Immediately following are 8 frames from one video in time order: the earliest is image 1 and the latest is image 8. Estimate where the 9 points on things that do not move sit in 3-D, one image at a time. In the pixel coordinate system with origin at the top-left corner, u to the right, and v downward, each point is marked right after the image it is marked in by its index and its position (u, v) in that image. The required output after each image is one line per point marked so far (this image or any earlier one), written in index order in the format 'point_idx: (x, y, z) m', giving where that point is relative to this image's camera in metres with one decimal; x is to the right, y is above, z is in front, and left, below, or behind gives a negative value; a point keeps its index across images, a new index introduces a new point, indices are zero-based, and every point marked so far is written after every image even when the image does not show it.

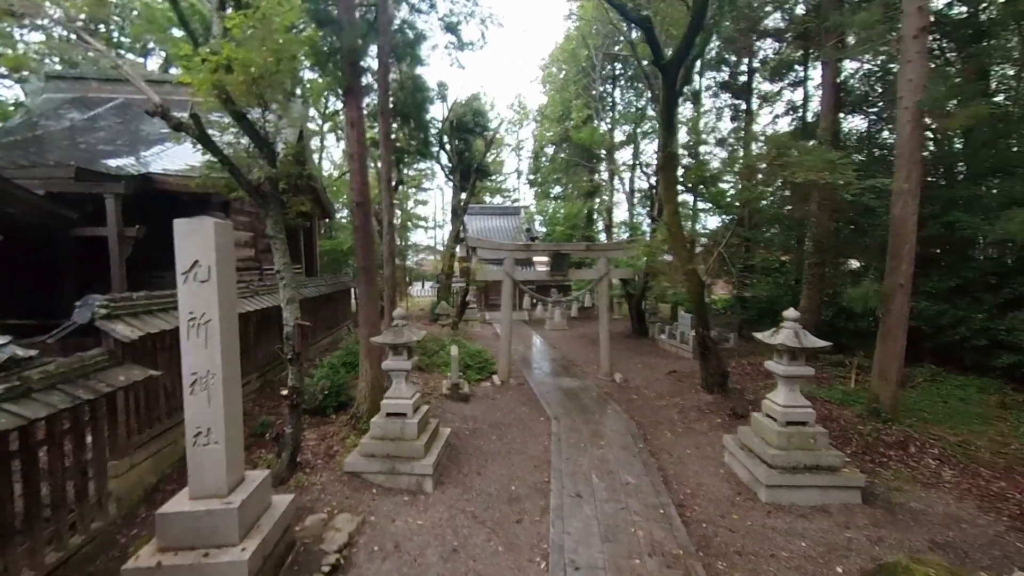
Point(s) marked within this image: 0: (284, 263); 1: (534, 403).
0: (-2.6, +0.3, +4.8) m
1: (+0.5, -2.4, +8.9) m
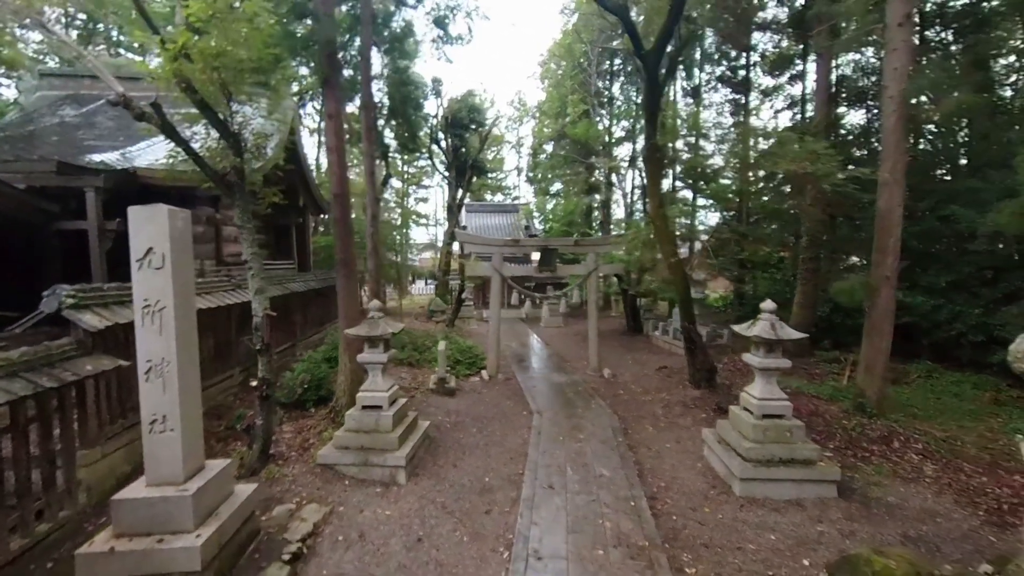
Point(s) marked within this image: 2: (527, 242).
0: (-2.9, +0.4, +4.8) m
1: (+0.2, -2.3, +8.9) m
2: (+0.3, +1.1, +10.3) m
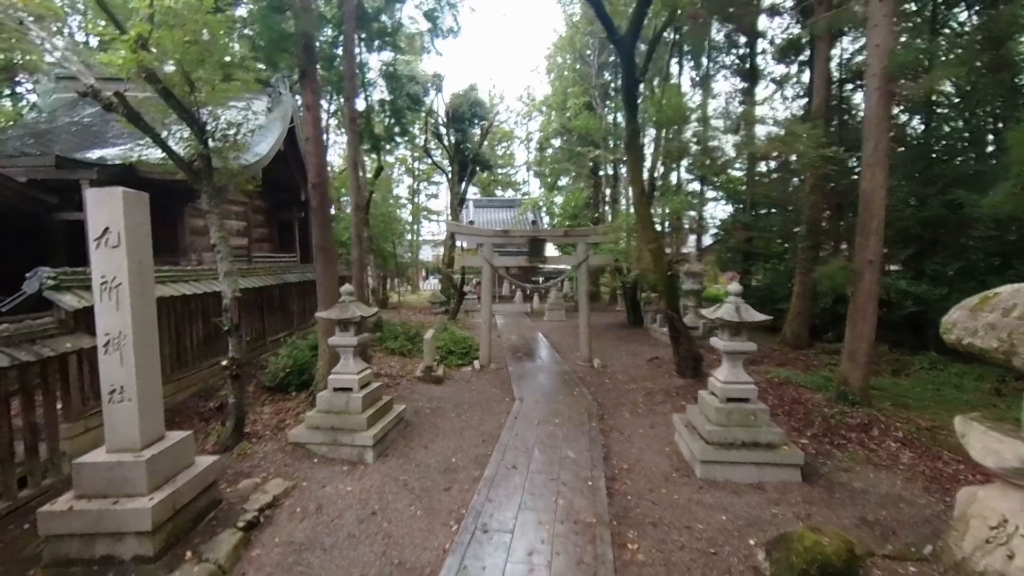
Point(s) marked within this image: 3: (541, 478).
0: (-3.4, +0.6, +5.0) m
1: (-0.1, -2.1, +9.0) m
2: (+0.1, +1.4, +10.4) m
3: (+0.4, -2.3, +5.1) m
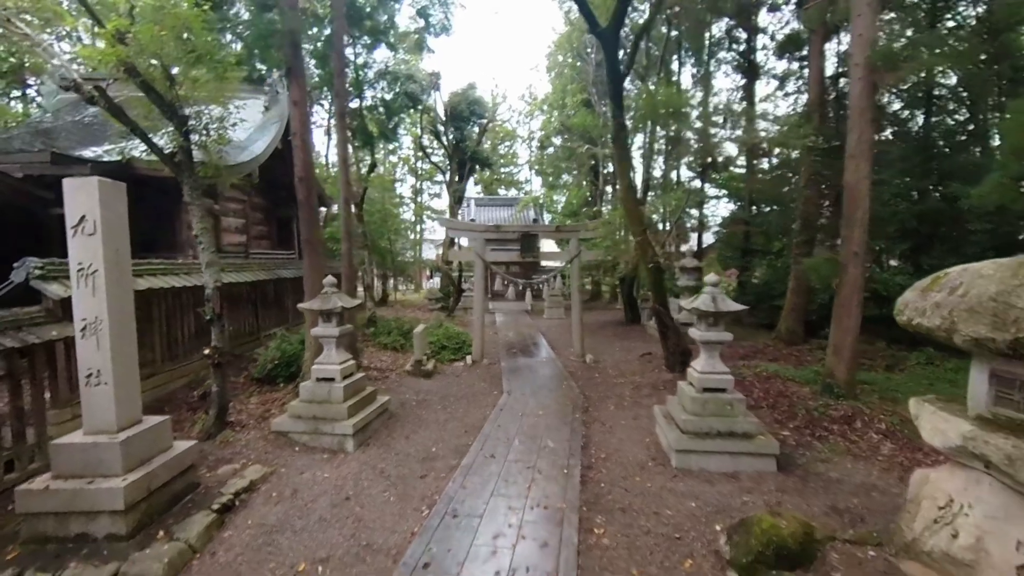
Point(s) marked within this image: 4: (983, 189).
0: (-3.7, +0.7, +5.1) m
1: (-0.3, -1.9, +9.0) m
2: (-0.1, +1.5, +10.5) m
3: (+0.1, -2.2, +5.2) m
4: (+7.4, +1.6, +6.7) m
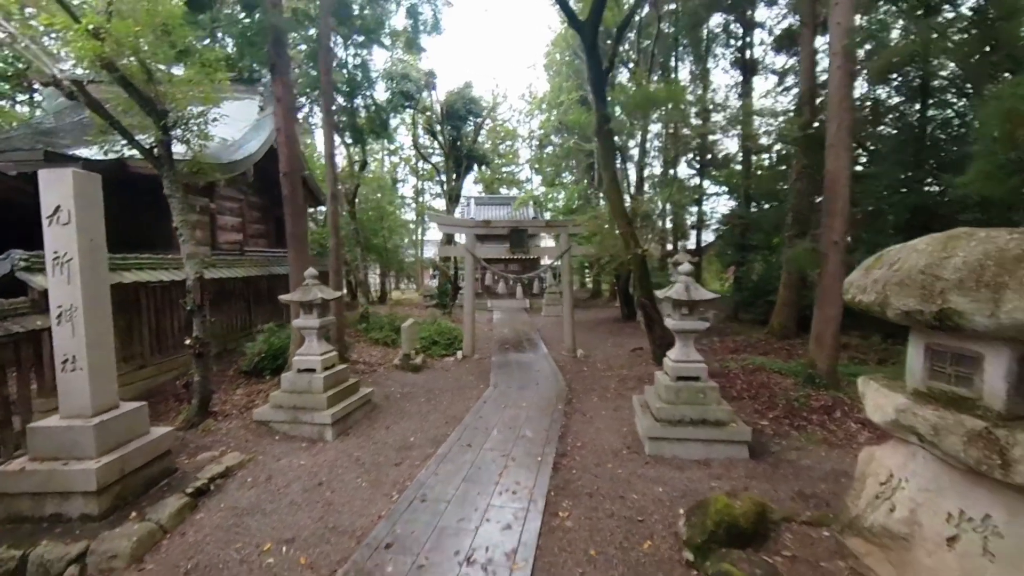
0: (-4.0, +0.8, +5.2) m
1: (-0.6, -1.8, +9.1) m
2: (-0.4, +1.6, +10.5) m
3: (-0.2, -2.0, +5.2) m
4: (+7.1, +1.7, +6.6) m
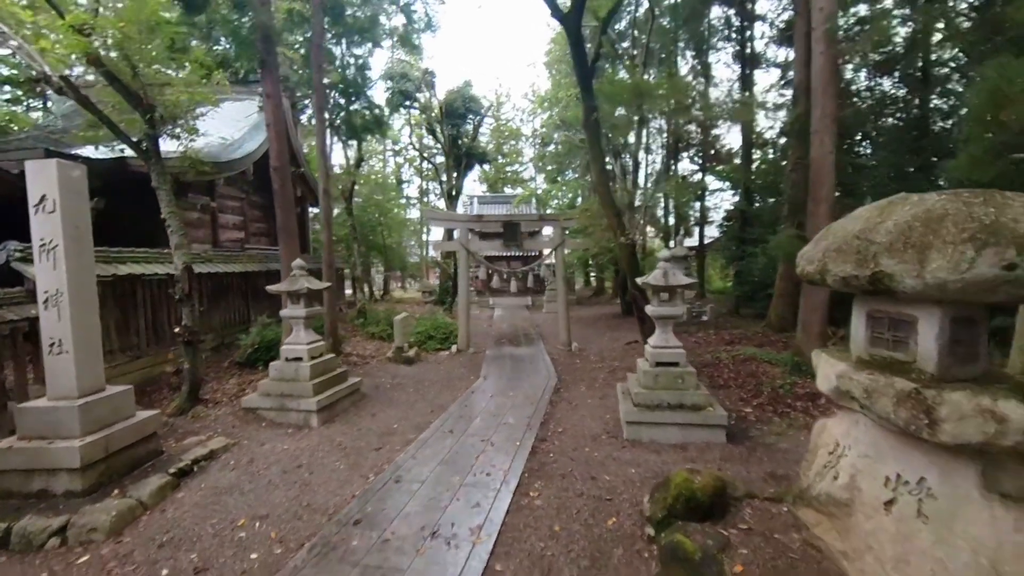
0: (-4.3, +1.0, +5.4) m
1: (-0.7, -1.7, +9.1) m
2: (-0.5, +1.7, +10.6) m
3: (-0.5, -1.9, +5.3) m
4: (+6.9, +1.9, +6.6) m
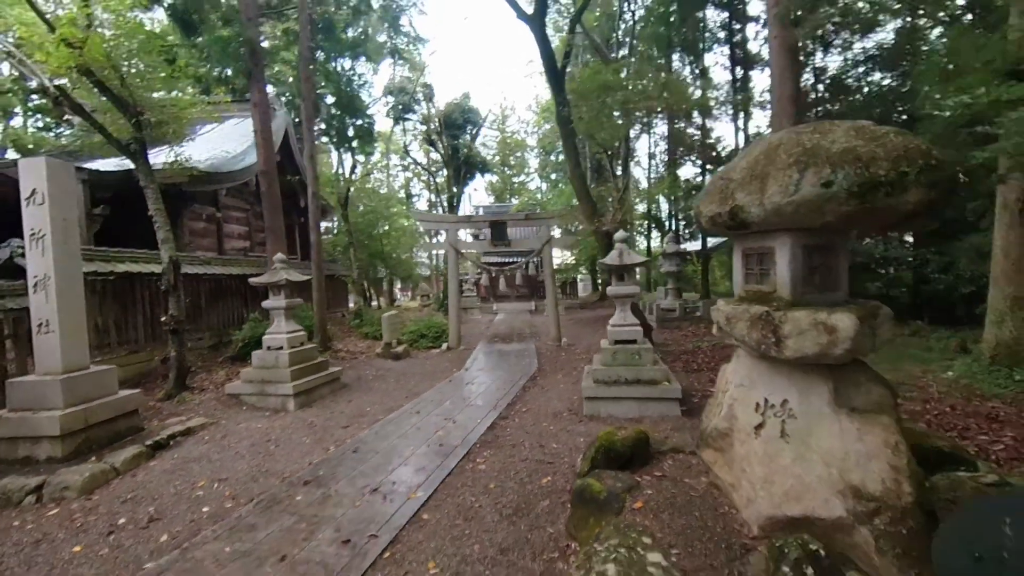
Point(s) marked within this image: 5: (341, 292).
0: (-4.8, +1.1, +5.8) m
1: (-1.1, -1.6, +9.3) m
2: (-0.8, +1.8, +10.9) m
3: (-1.0, -1.7, +5.4) m
4: (+6.4, +2.3, +6.5) m
5: (-5.7, -0.1, +14.3) m
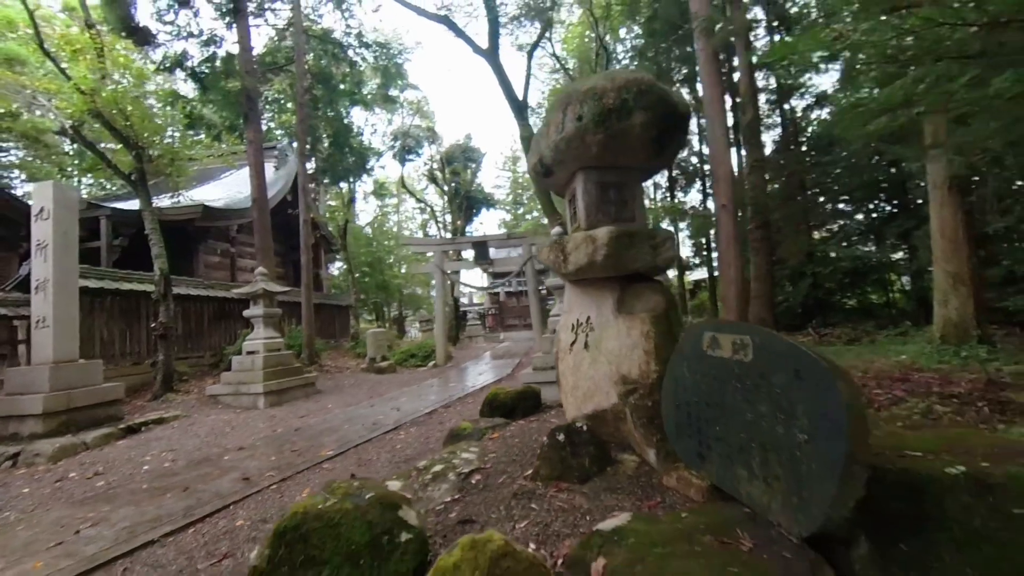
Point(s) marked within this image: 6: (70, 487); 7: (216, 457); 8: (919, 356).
0: (-5.6, +0.9, +6.7) m
1: (-1.5, -2.0, +9.6) m
2: (-1.3, +1.3, +11.5) m
3: (-1.7, -1.6, +5.8) m
4: (+5.6, +2.4, +6.8) m
5: (-5.8, -1.1, +15.0) m
6: (-3.6, -1.6, +3.5) m
7: (-2.8, -1.6, +4.0) m
8: (+5.1, -0.9, +5.3) m
